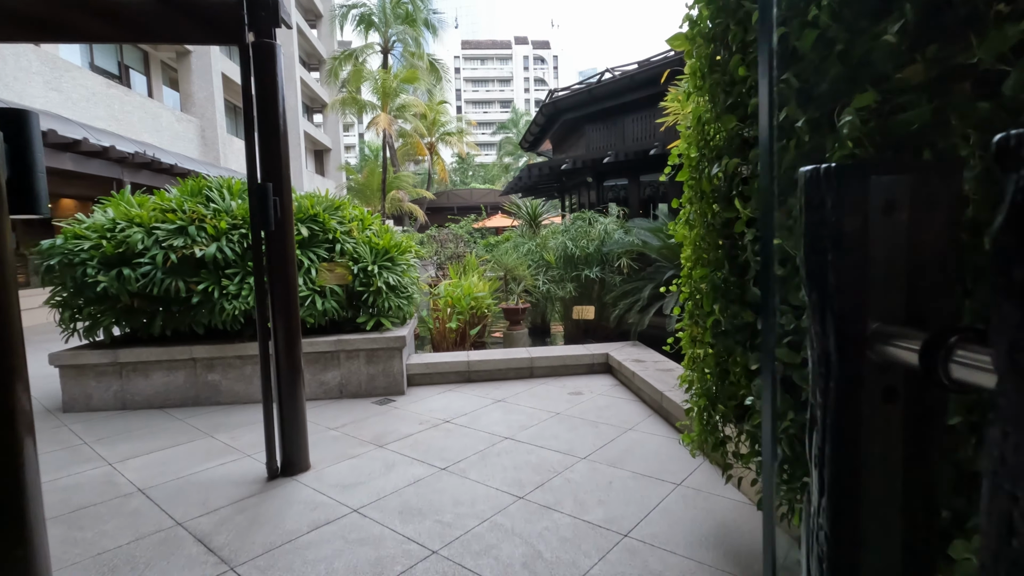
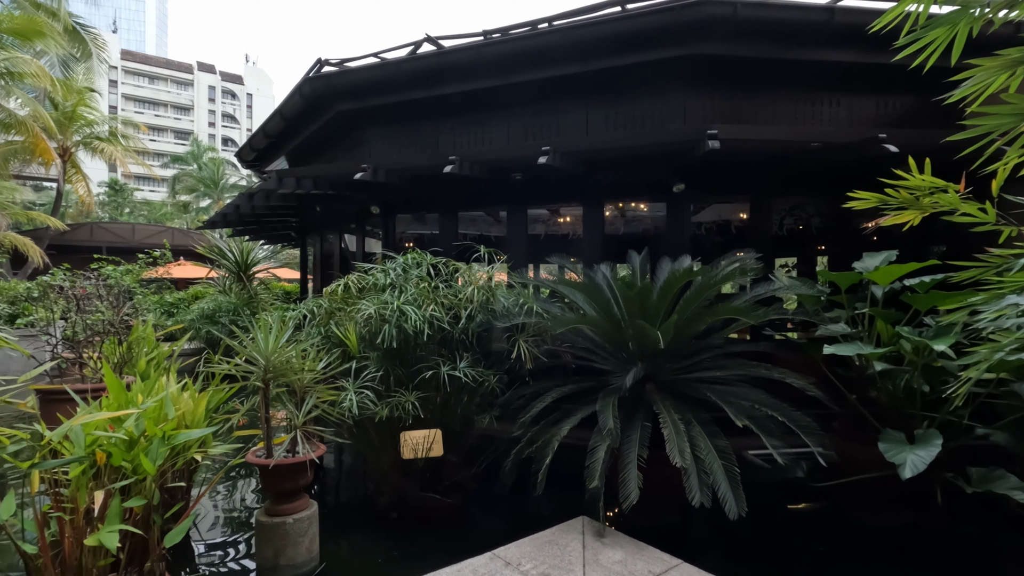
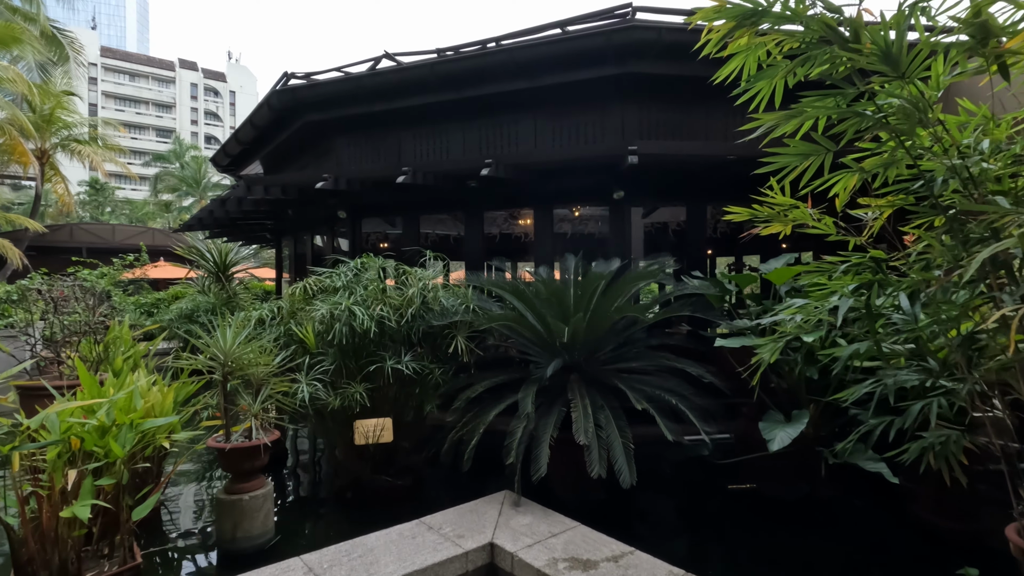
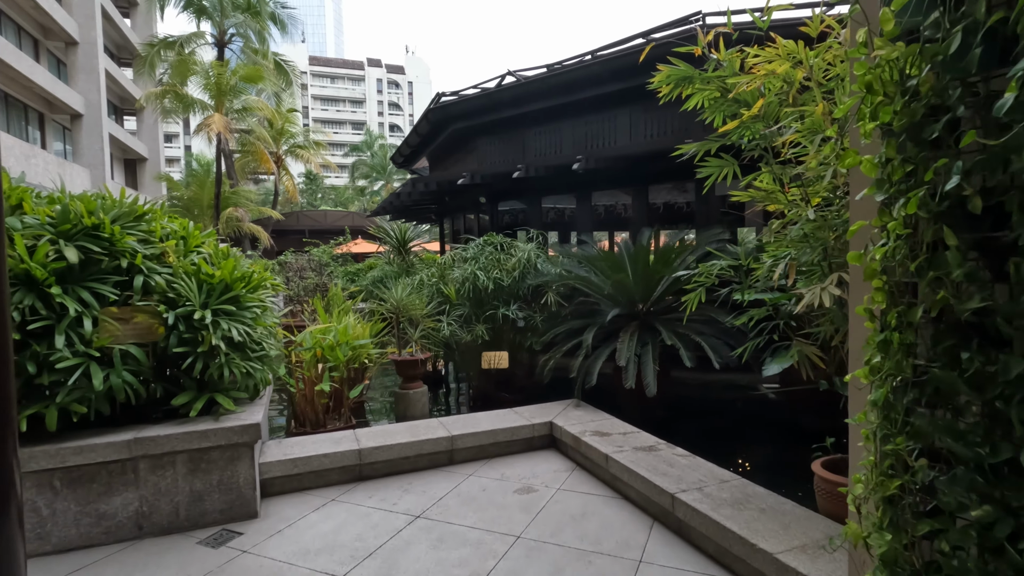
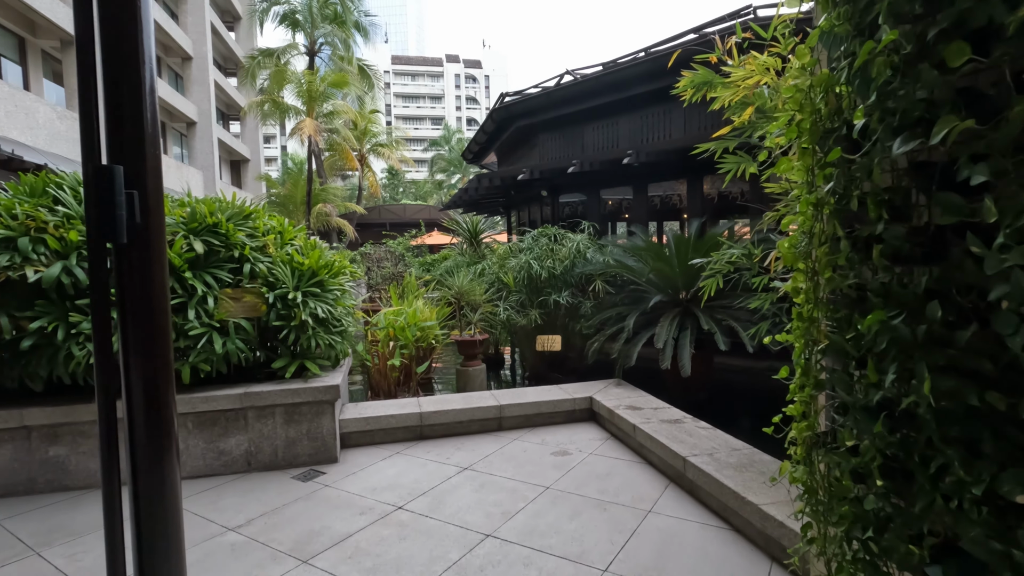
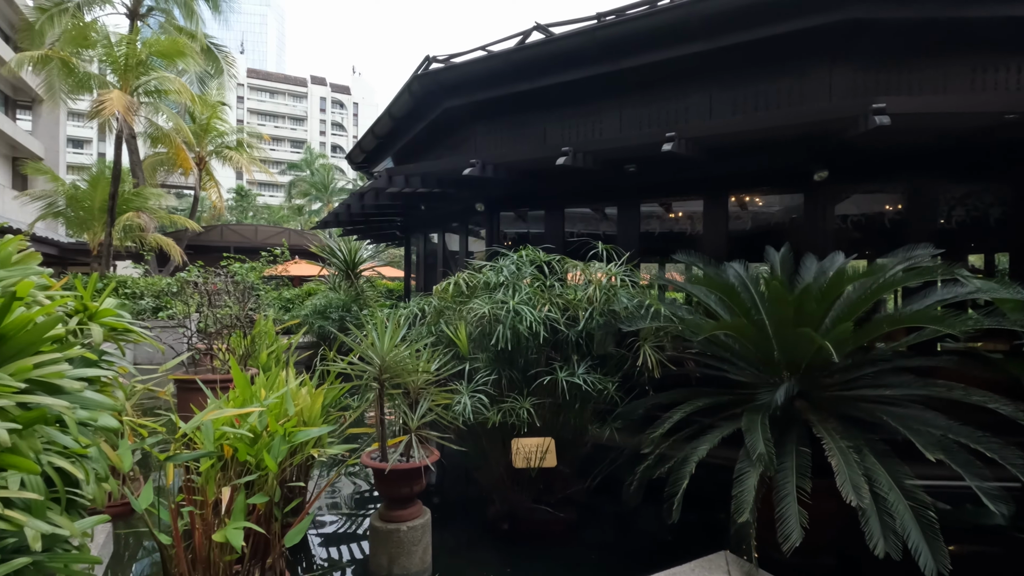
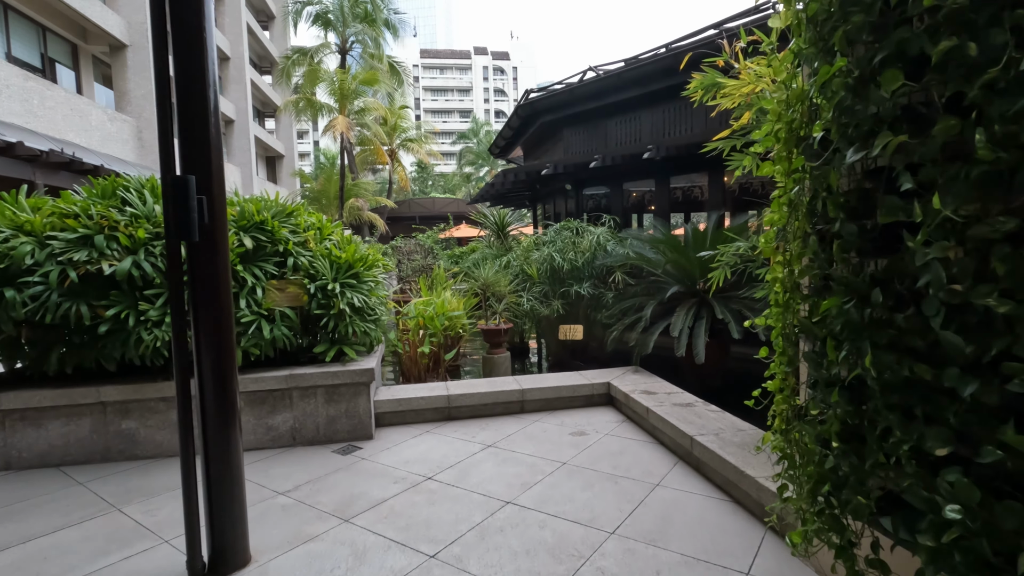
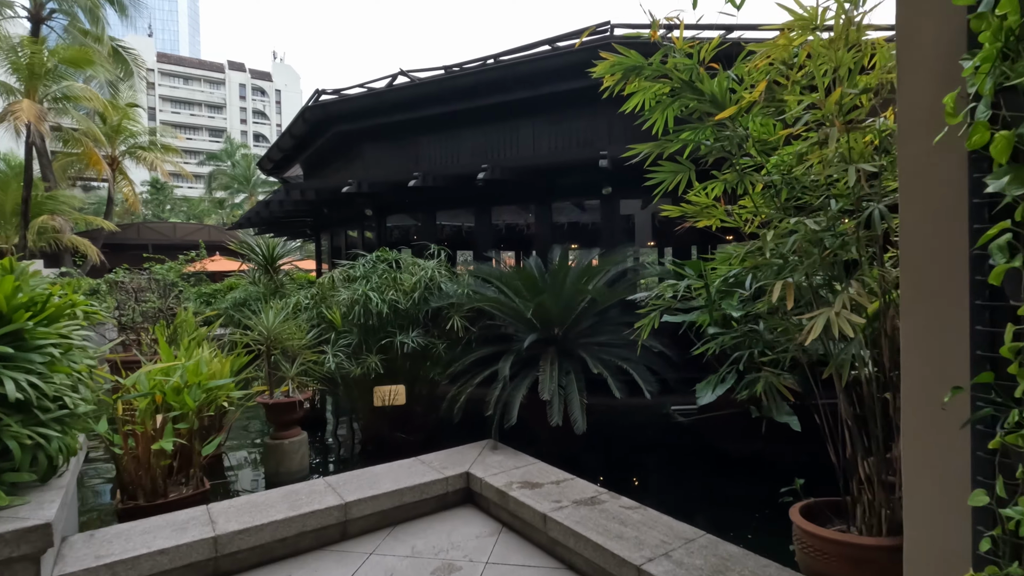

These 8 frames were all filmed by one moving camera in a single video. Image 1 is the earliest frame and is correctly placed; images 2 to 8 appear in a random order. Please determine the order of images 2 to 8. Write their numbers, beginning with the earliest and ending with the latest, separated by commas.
7, 5, 4, 8, 3, 2, 6
